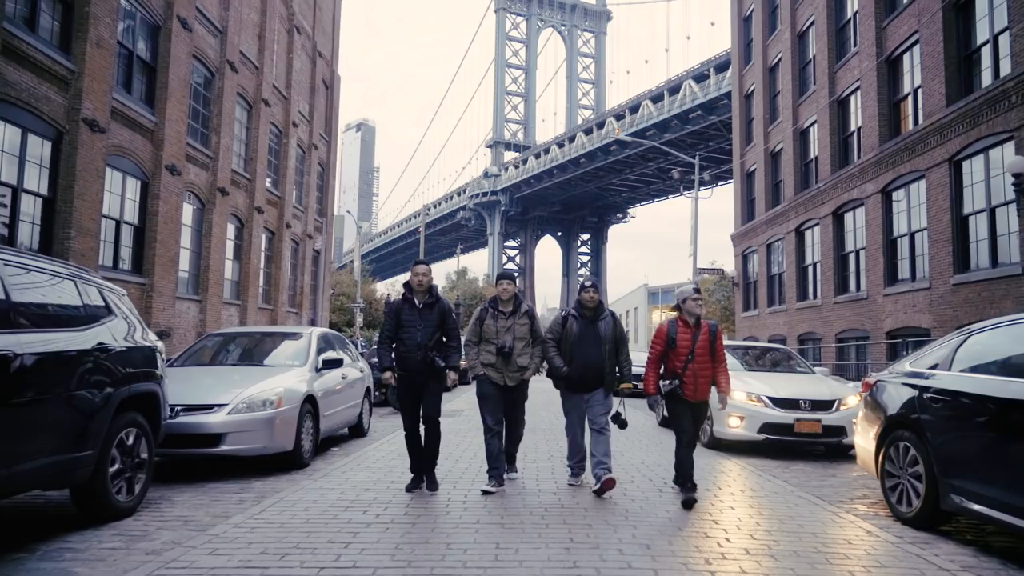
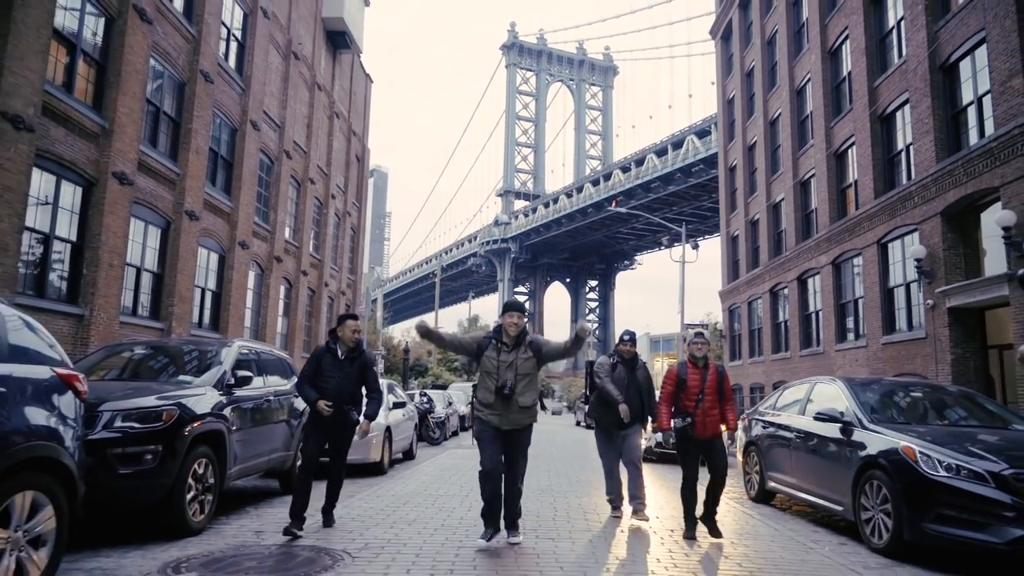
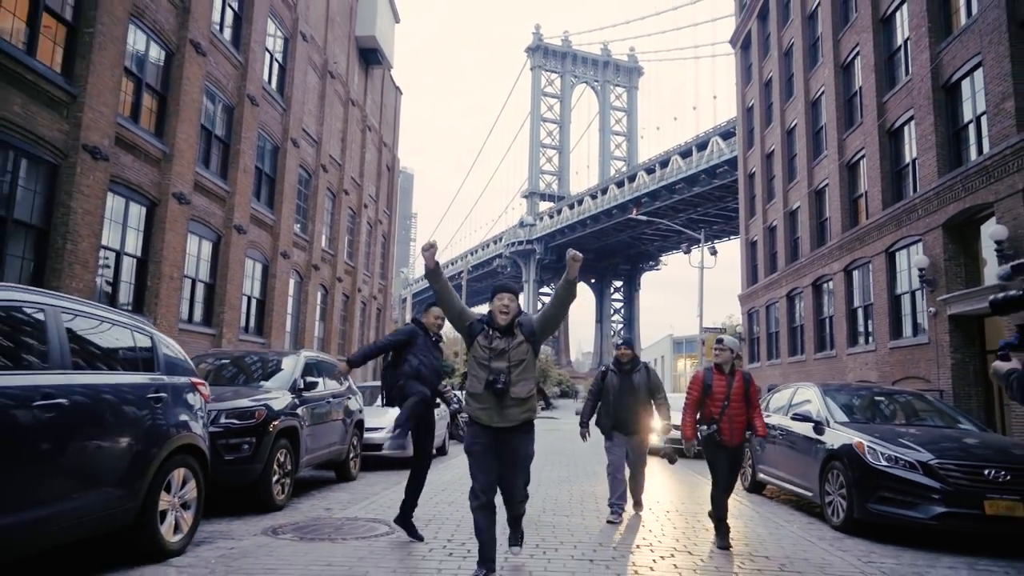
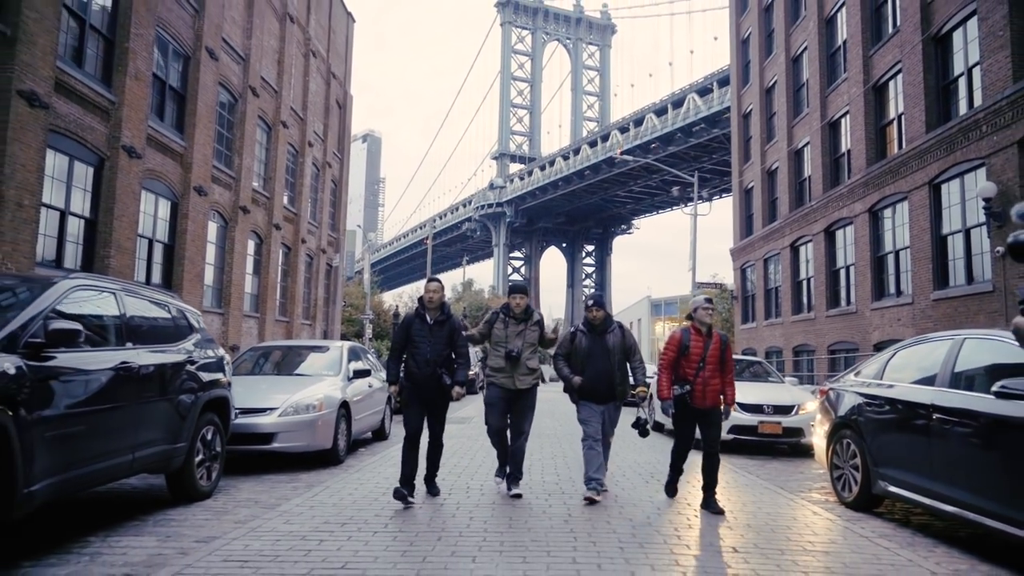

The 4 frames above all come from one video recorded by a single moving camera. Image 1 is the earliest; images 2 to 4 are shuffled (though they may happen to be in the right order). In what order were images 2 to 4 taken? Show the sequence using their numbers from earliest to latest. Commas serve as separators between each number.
4, 2, 3
